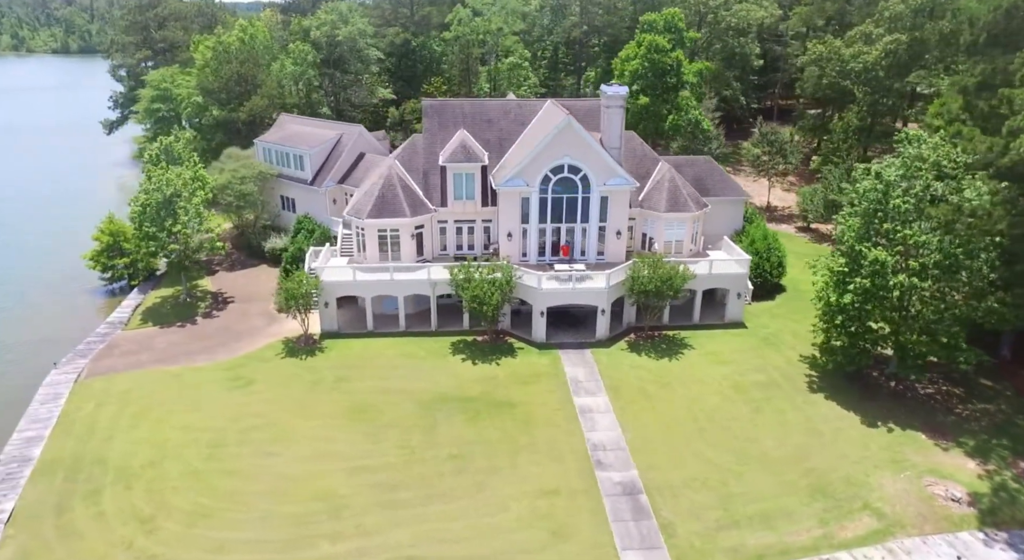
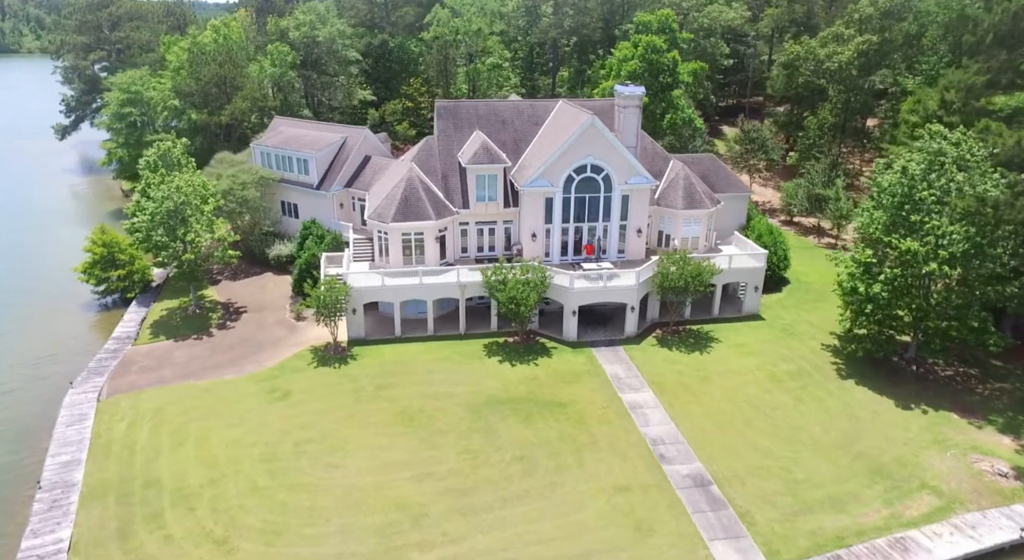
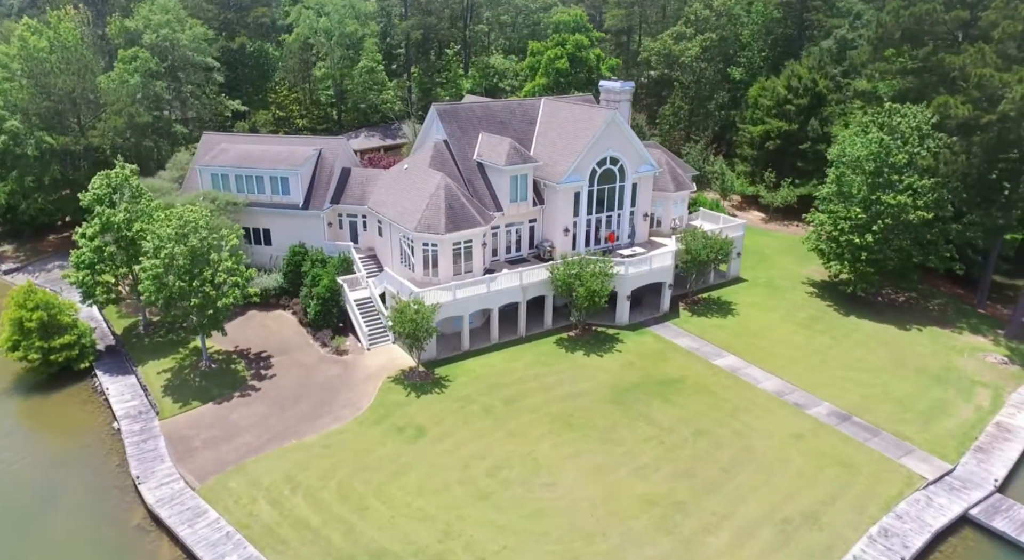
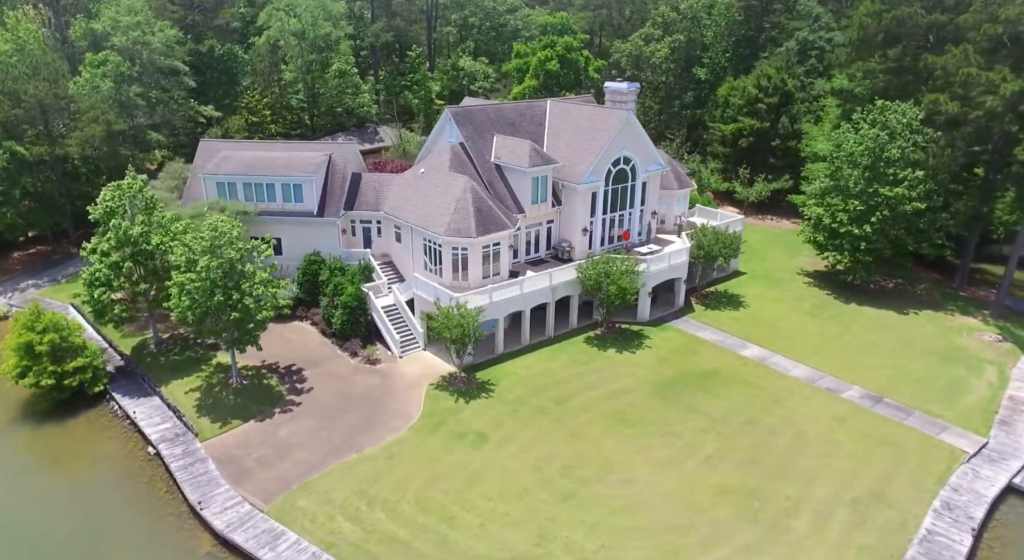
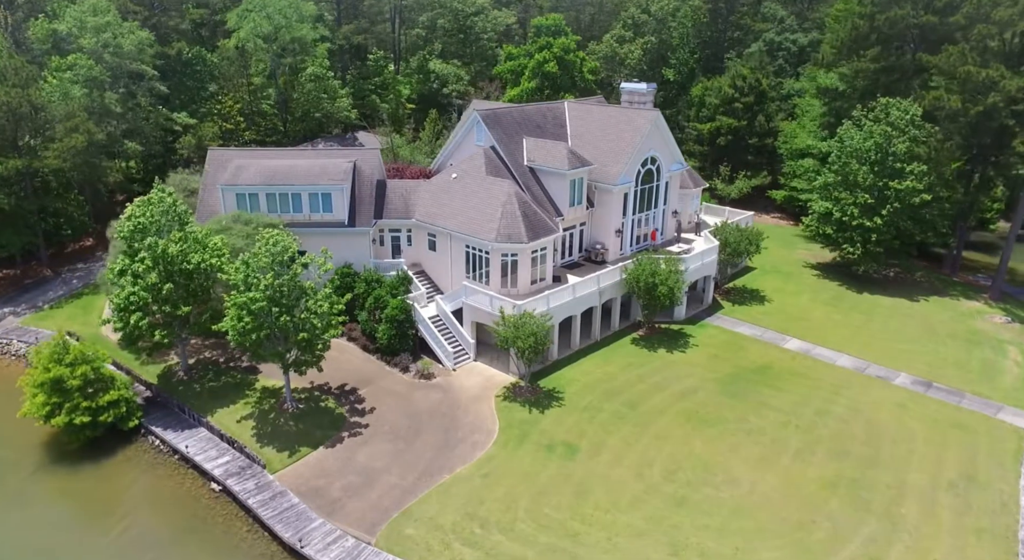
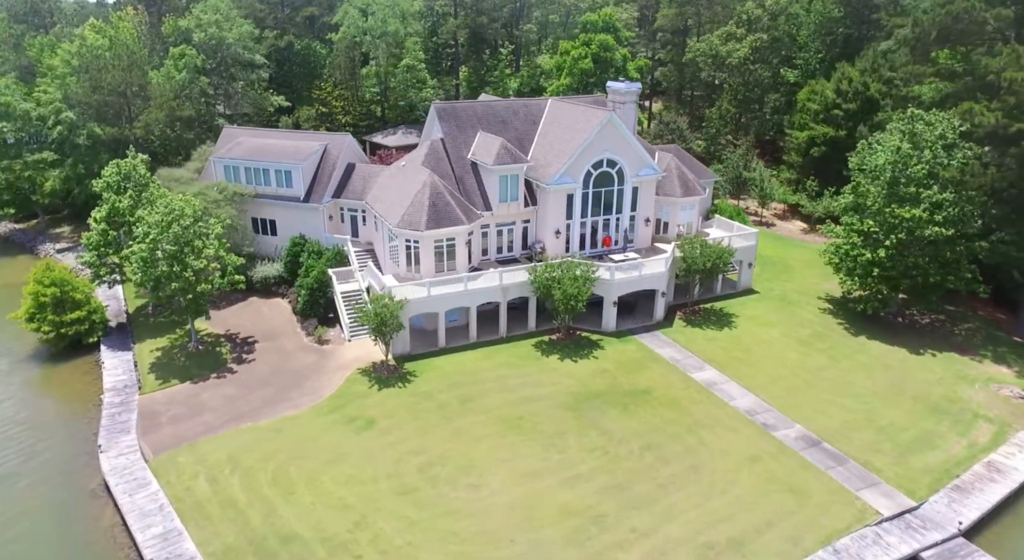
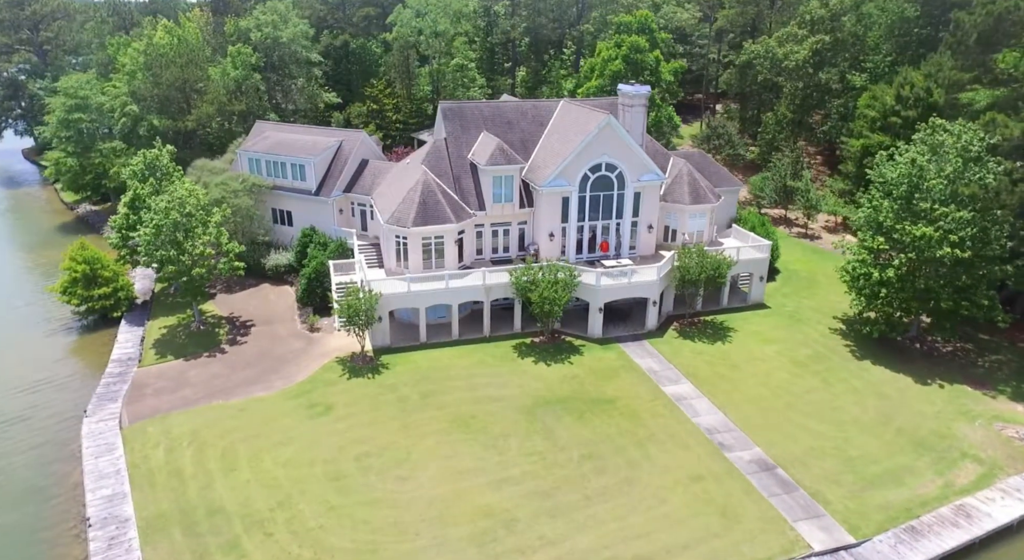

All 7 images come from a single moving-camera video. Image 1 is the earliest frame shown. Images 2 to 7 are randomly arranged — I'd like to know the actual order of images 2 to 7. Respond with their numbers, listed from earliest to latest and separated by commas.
2, 7, 6, 3, 4, 5
